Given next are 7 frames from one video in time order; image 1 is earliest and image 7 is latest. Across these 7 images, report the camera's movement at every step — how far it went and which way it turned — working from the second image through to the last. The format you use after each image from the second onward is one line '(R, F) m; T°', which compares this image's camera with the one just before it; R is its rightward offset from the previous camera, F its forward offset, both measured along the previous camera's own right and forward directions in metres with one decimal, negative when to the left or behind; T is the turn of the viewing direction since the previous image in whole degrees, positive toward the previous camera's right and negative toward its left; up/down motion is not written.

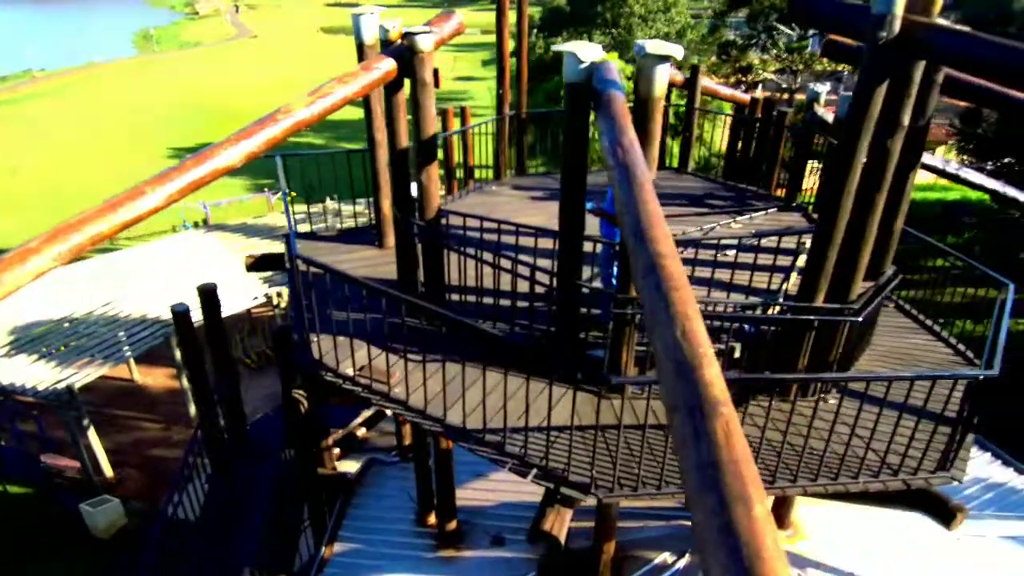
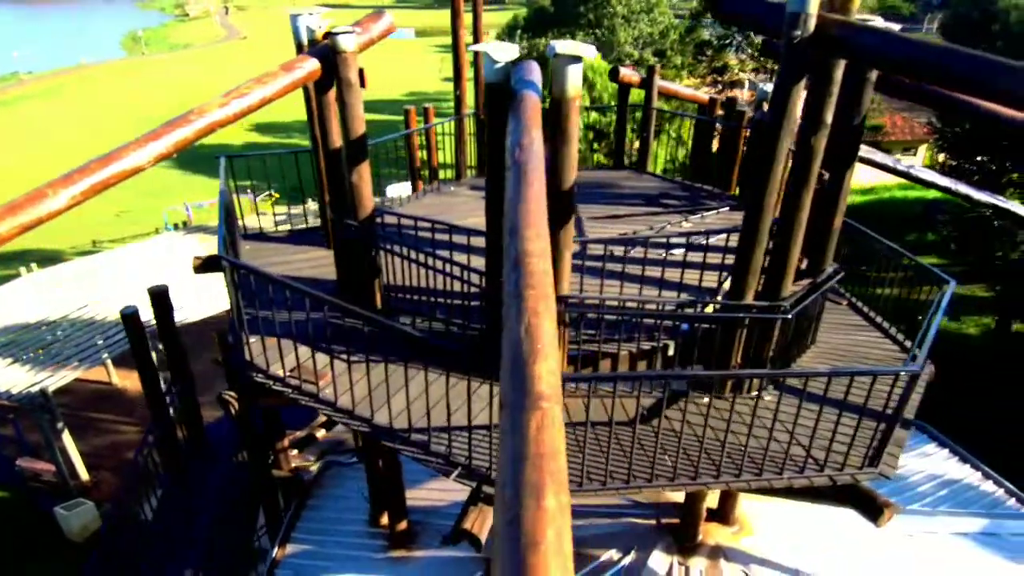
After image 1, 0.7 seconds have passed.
(+0.4, 0.0) m; 0°
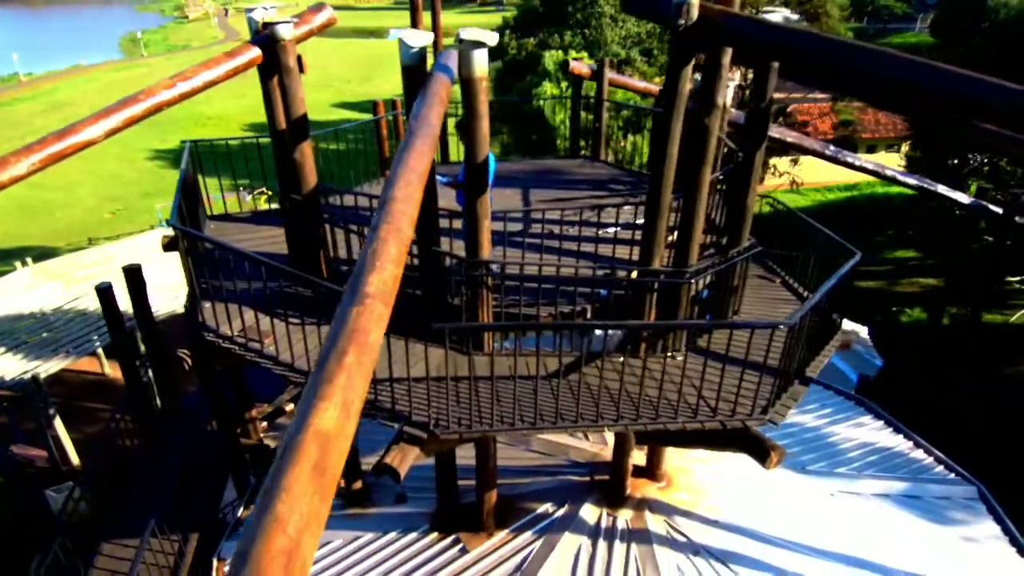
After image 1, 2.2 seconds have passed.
(+0.5, -0.4) m; 0°
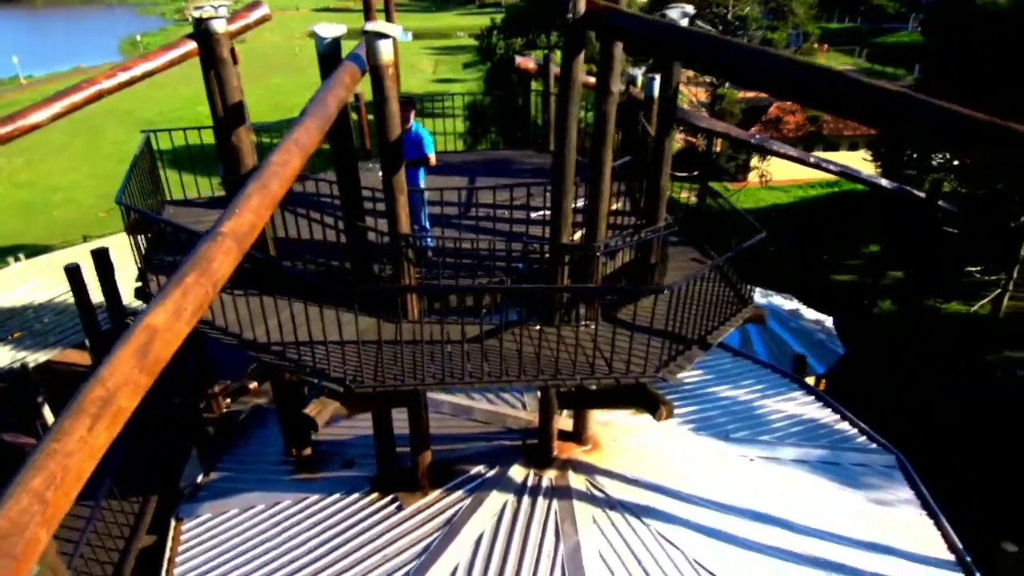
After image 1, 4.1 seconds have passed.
(+0.6, -0.4) m; 0°
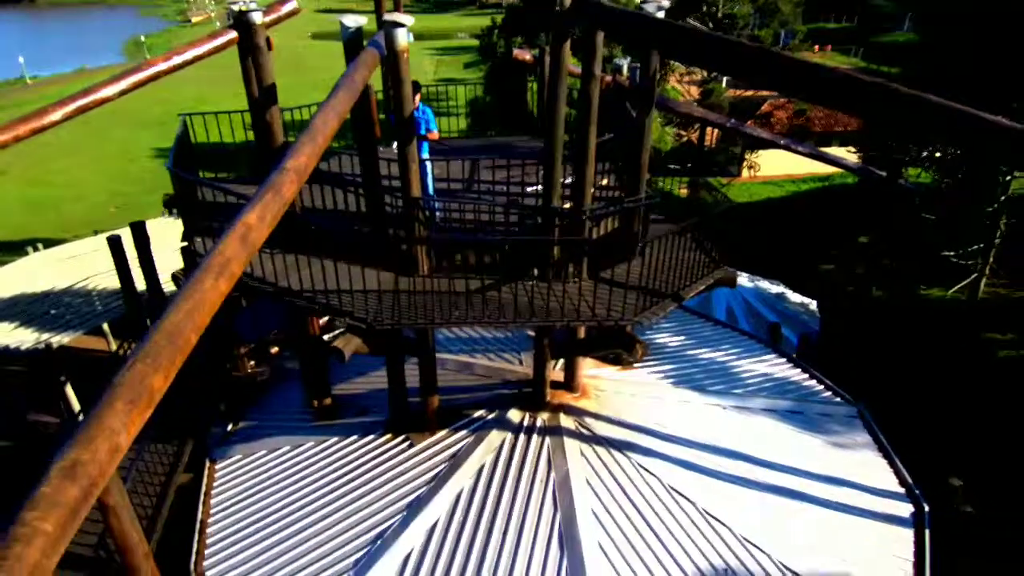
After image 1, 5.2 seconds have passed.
(0.0, -0.8) m; 0°
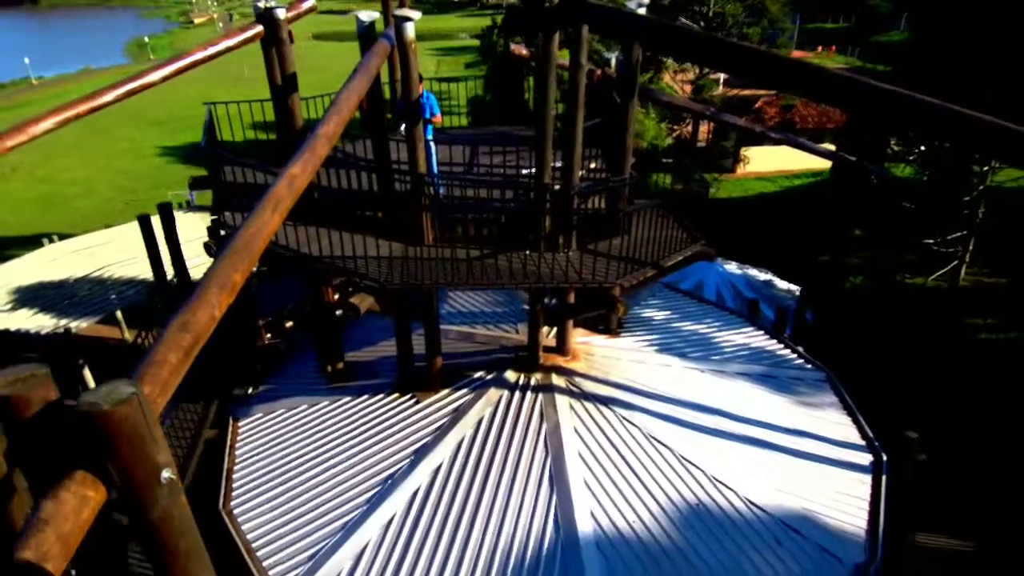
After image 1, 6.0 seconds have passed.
(+0.1, -0.7) m; 0°
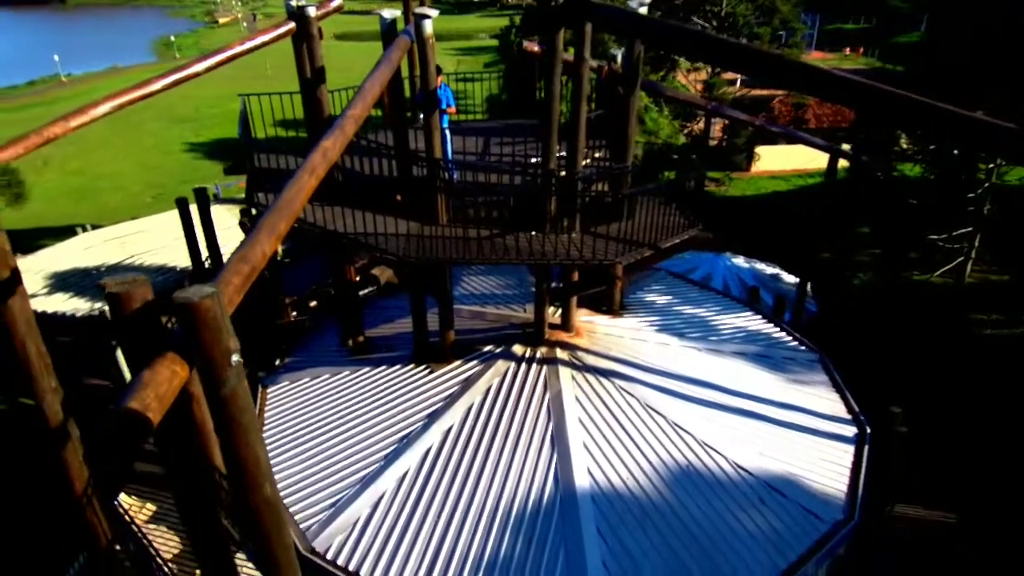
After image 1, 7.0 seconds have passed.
(+0.1, -0.6) m; -1°
